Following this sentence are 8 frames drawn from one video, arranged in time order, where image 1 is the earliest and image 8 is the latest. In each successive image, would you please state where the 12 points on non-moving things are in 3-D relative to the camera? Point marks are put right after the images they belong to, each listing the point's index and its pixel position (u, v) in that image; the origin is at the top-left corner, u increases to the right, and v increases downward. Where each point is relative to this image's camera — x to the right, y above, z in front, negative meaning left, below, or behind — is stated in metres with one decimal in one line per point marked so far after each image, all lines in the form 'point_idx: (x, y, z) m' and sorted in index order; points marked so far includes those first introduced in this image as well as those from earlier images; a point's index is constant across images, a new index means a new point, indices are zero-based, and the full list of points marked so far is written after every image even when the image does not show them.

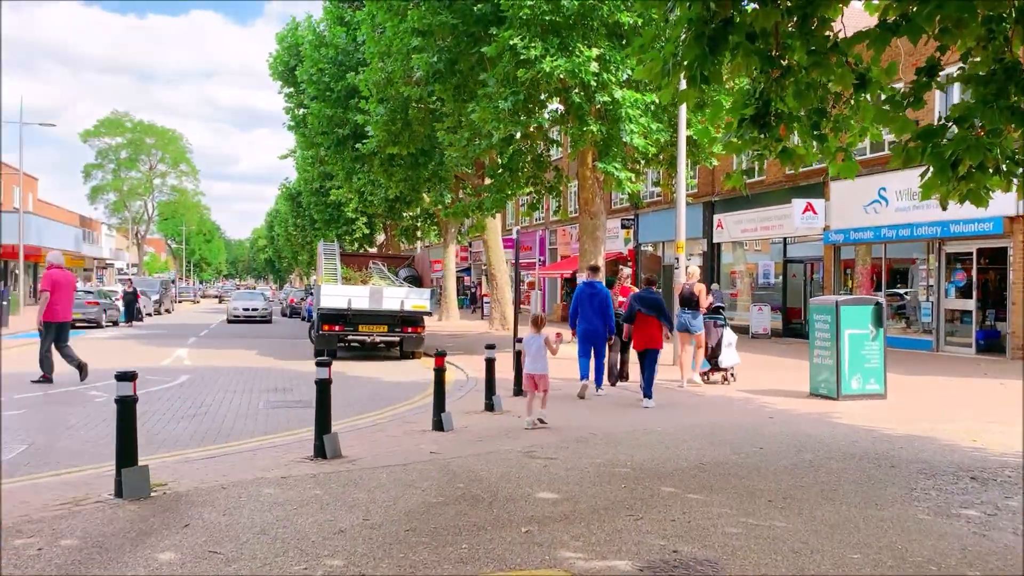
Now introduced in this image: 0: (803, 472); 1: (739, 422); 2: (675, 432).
0: (+2.0, -1.3, +6.0) m
1: (+2.2, -1.3, +8.5) m
2: (+1.5, -1.3, +7.8) m
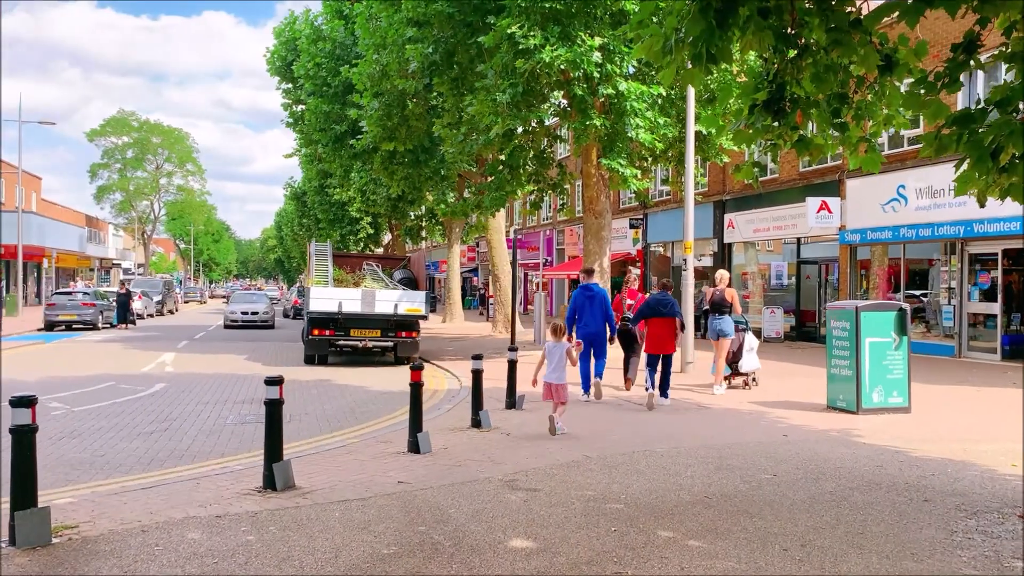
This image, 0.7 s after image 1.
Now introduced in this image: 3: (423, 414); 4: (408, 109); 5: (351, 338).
0: (+1.9, -1.3, +5.2) m
1: (+2.1, -1.4, +7.7) m
2: (+1.3, -1.3, +7.0) m
3: (-0.7, -1.0, +6.8) m
4: (-2.0, +3.5, +17.3) m
5: (-2.8, -0.9, +15.0) m
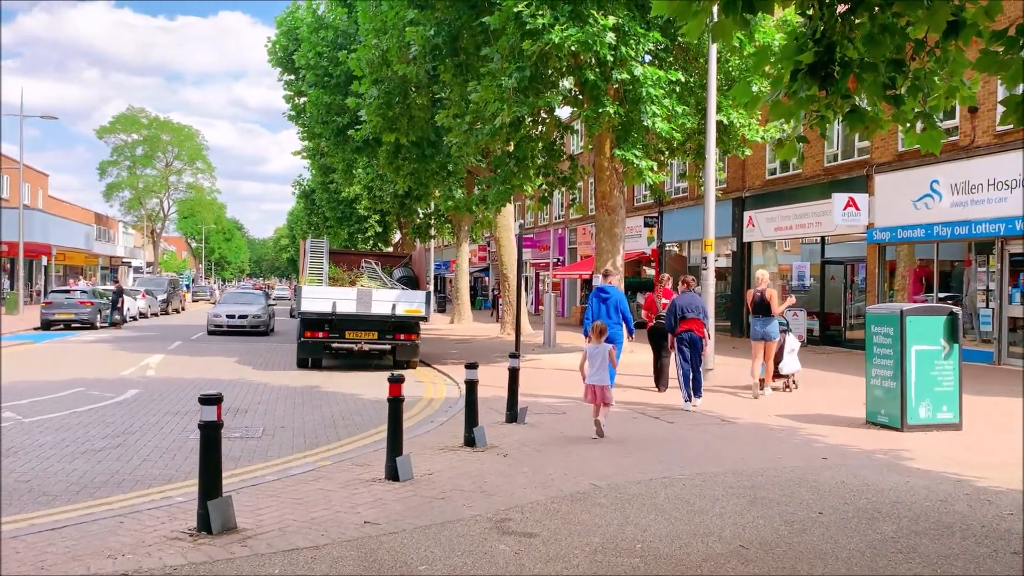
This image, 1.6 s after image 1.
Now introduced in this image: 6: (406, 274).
0: (+1.8, -1.3, +4.2) m
1: (+2.1, -1.4, +6.7) m
2: (+1.3, -1.3, +5.9) m
3: (-0.7, -1.0, +5.8) m
4: (-1.9, +3.5, +16.3) m
5: (-2.7, -0.8, +14.1) m
6: (-2.0, +0.3, +16.1) m
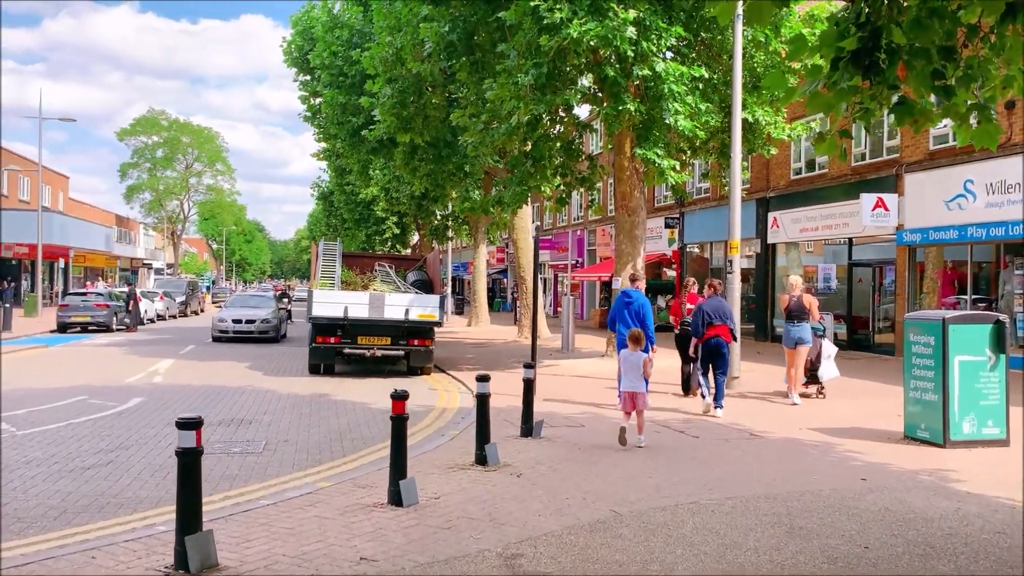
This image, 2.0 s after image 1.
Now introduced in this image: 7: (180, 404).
0: (+1.8, -1.4, +3.7) m
1: (+2.2, -1.4, +6.2) m
2: (+1.4, -1.4, +5.4) m
3: (-0.6, -1.0, +5.3) m
4: (-1.6, +3.5, +15.9) m
5: (-2.4, -0.9, +13.7) m
6: (-1.7, +0.2, +15.7) m
7: (-4.0, -1.4, +10.4) m
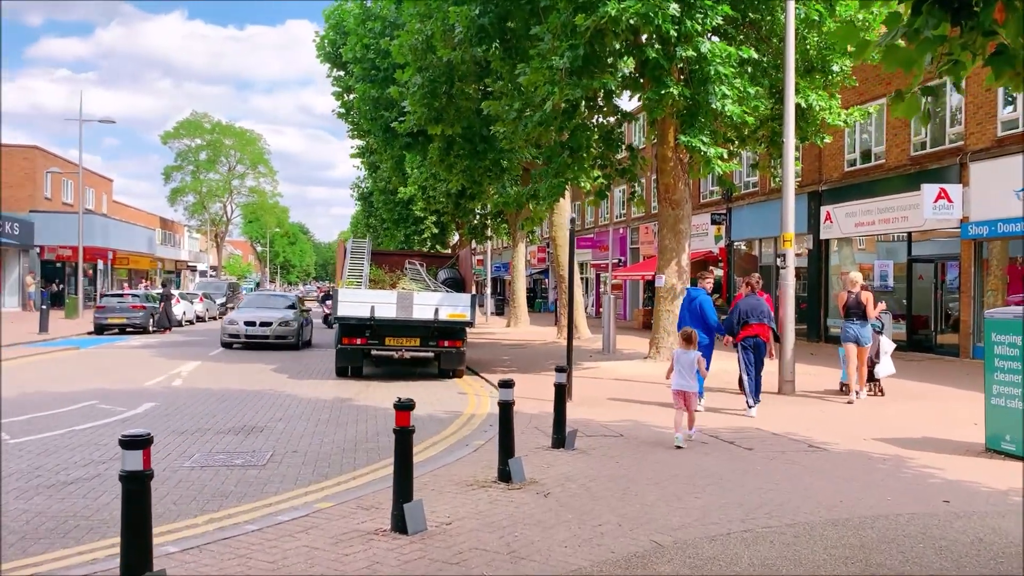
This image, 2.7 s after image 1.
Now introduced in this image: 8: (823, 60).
0: (+1.9, -1.3, +2.8) m
1: (+2.4, -1.4, +5.3) m
2: (+1.5, -1.3, +4.6) m
3: (-0.5, -1.0, +4.6) m
4: (-0.9, +3.5, +15.2) m
5: (-1.9, -0.9, +13.0) m
6: (-1.0, +0.2, +15.0) m
7: (-3.6, -1.3, +9.8) m
8: (+5.3, +3.9, +14.8) m
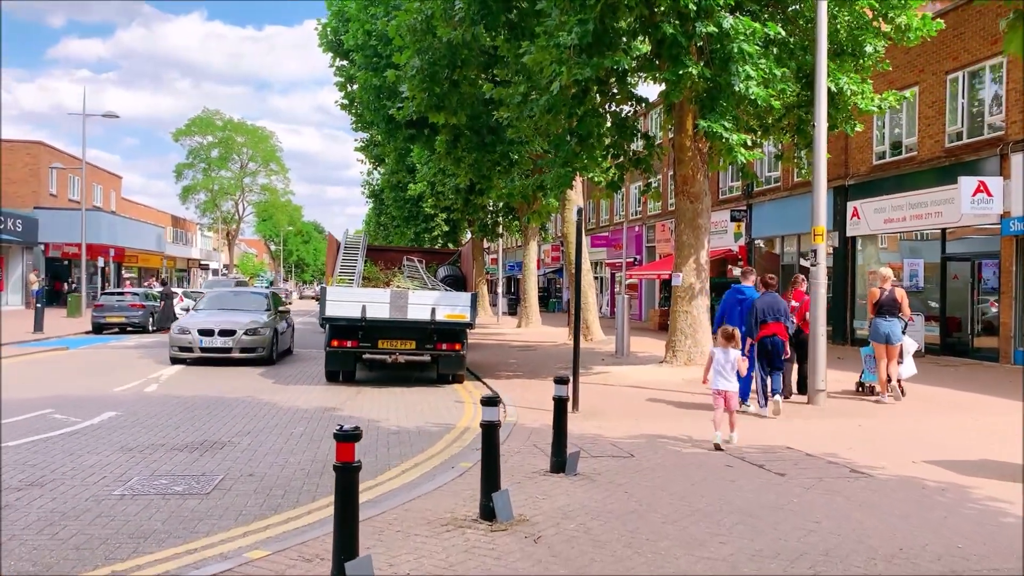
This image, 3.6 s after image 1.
0: (+1.7, -1.3, +1.7) m
1: (+2.3, -1.4, +4.2) m
2: (+1.4, -1.3, +3.5) m
3: (-0.6, -1.0, +3.6) m
4: (-0.8, +3.5, +14.1) m
5: (-1.8, -0.9, +12.0) m
6: (-1.0, +0.3, +14.0) m
7: (-3.6, -1.3, +8.8) m
8: (+5.4, +3.9, +13.7) m
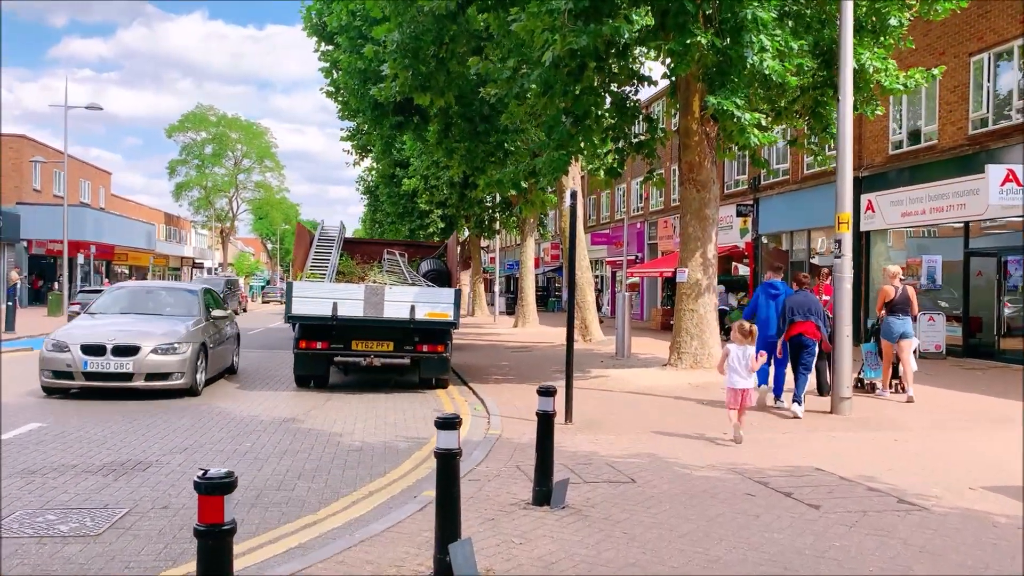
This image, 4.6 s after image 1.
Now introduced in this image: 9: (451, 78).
0: (+1.6, -1.3, +0.6) m
1: (+2.1, -1.3, +3.1) m
2: (+1.2, -1.3, +2.4) m
3: (-0.8, -0.9, +2.4) m
4: (-1.0, +3.6, +13.0) m
5: (-2.0, -0.8, +10.8) m
6: (-1.1, +0.3, +12.8) m
7: (-3.7, -1.3, +7.7) m
8: (+5.2, +3.9, +12.5) m
9: (-1.0, +3.3, +13.5) m
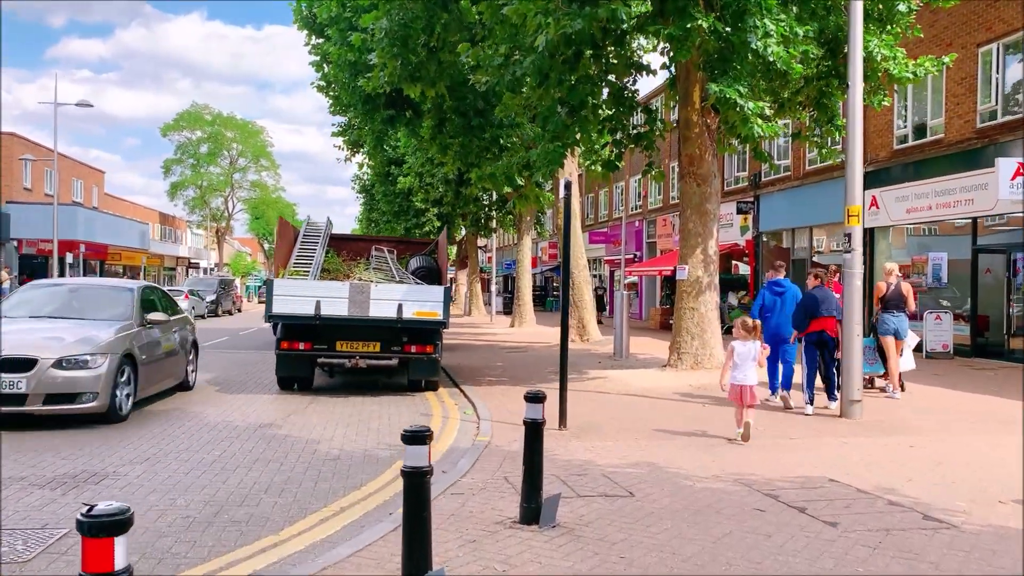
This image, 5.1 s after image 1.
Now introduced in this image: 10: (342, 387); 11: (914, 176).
0: (+1.5, -1.2, +0.1) m
1: (+2.0, -1.3, +2.6) m
2: (+1.2, -1.2, +1.9) m
3: (-0.9, -0.9, +1.9) m
4: (-1.1, +3.6, +12.5) m
5: (-2.1, -0.8, +10.3) m
6: (-1.2, +0.3, +12.3) m
7: (-3.8, -1.2, +7.2) m
8: (+5.1, +3.9, +12.0) m
9: (-1.1, +3.3, +13.0) m
10: (-2.2, -1.3, +11.3) m
11: (+8.3, +2.3, +18.0) m
